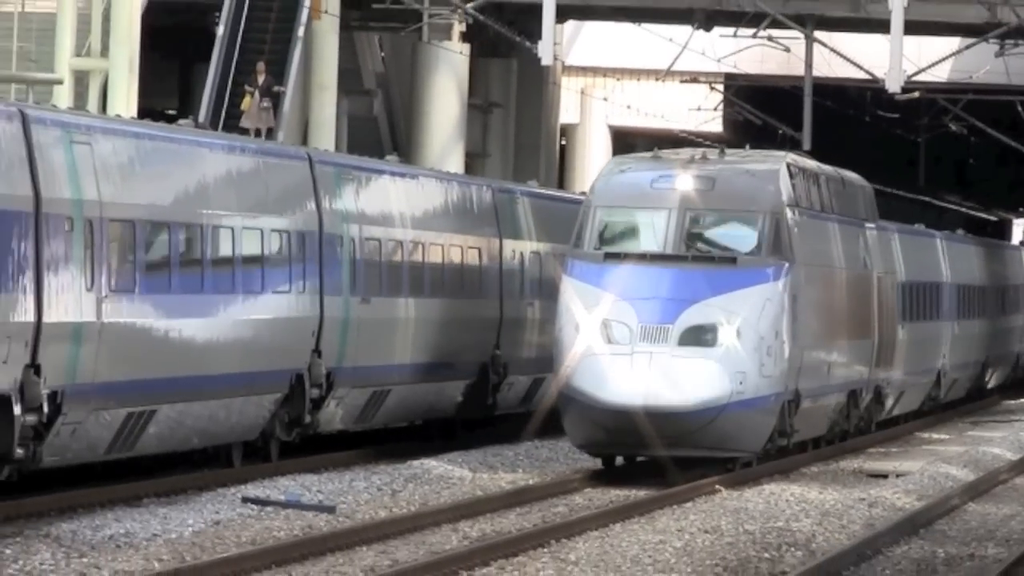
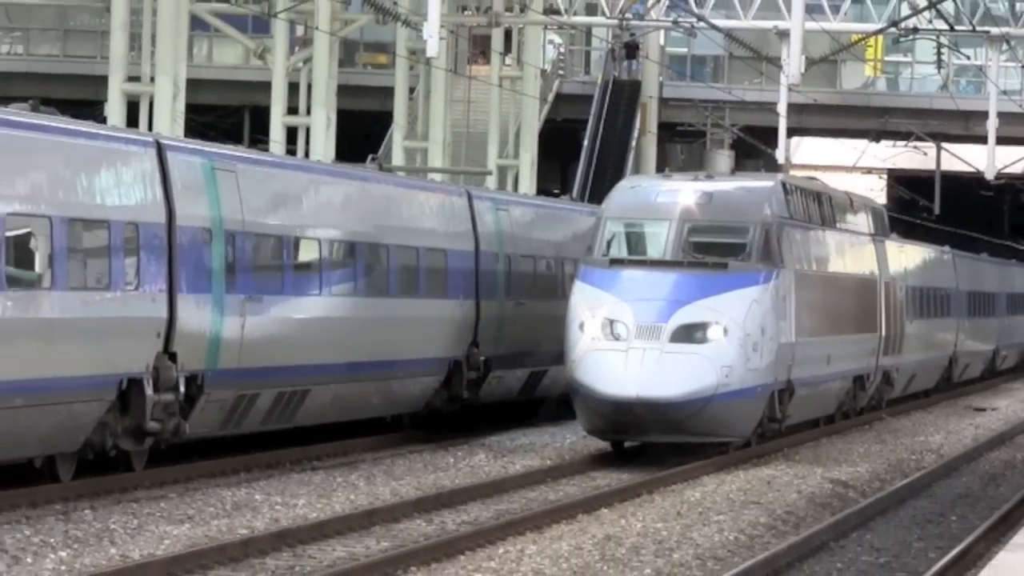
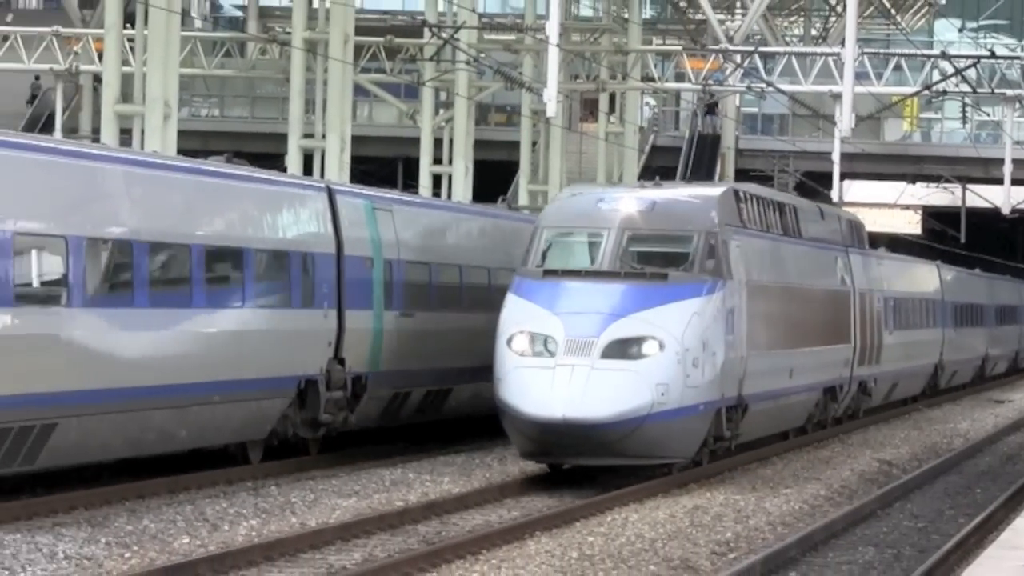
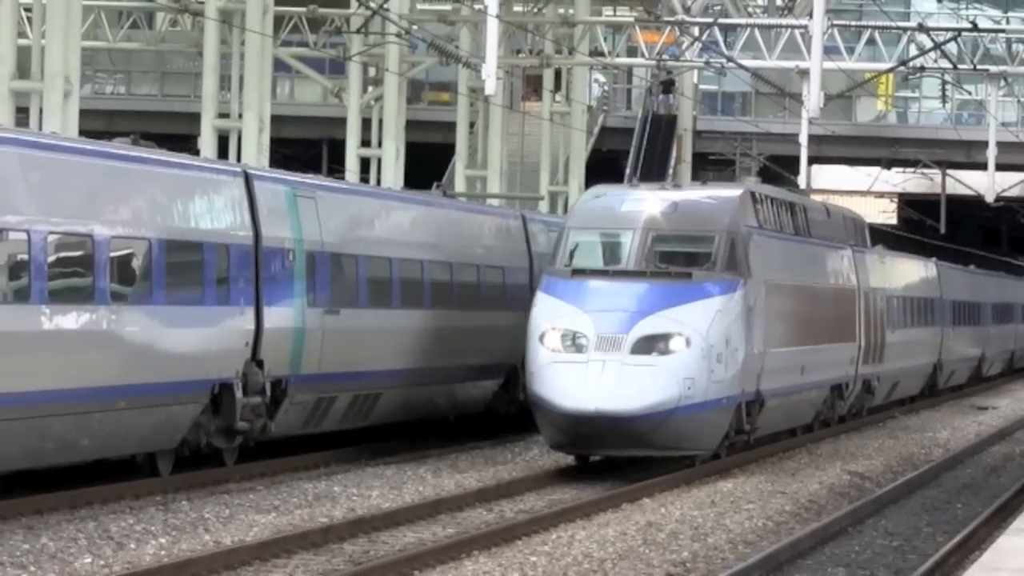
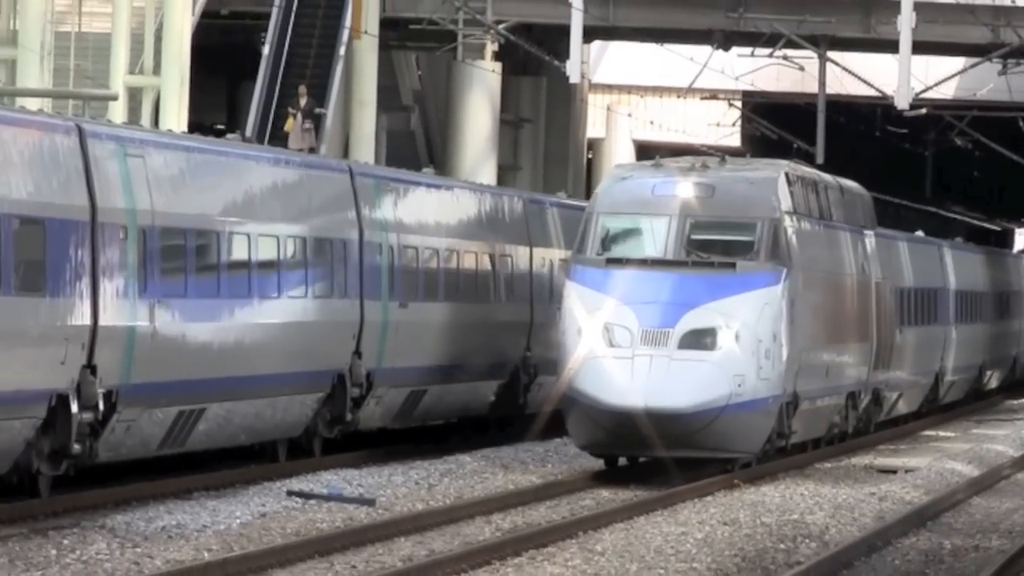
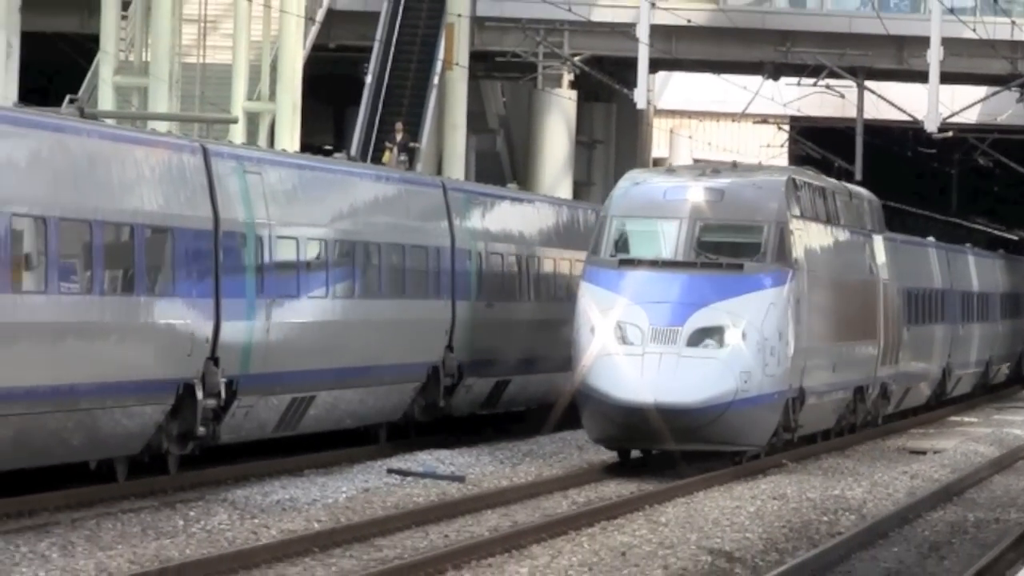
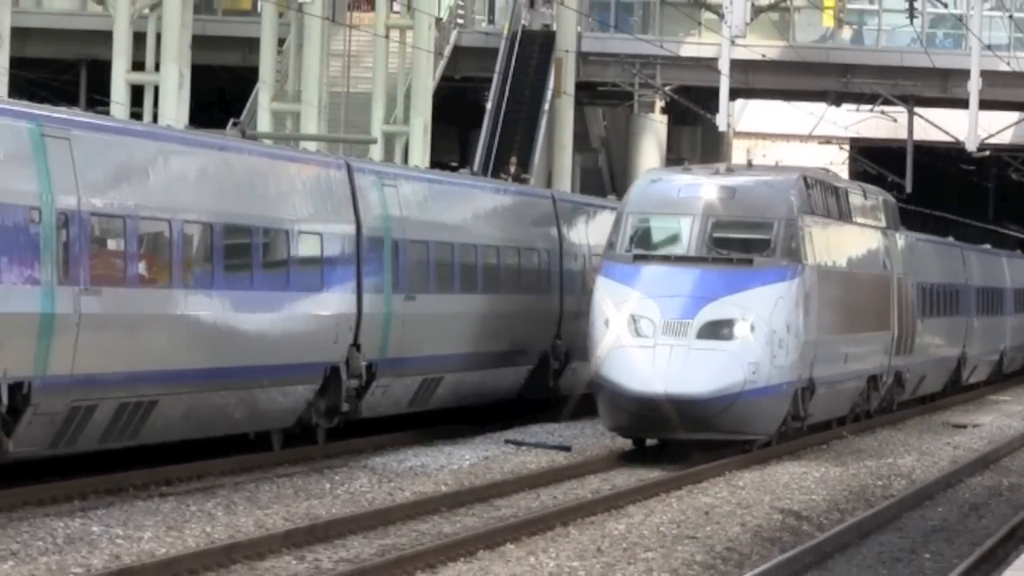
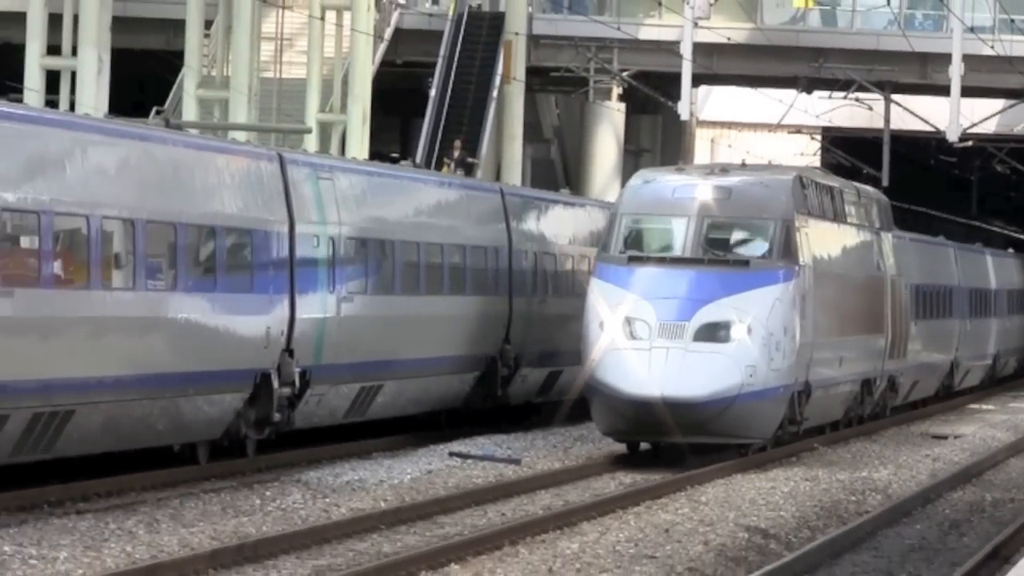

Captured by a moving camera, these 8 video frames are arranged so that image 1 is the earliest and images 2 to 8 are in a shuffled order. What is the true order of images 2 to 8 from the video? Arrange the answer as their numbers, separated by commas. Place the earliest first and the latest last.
5, 6, 8, 7, 2, 4, 3
